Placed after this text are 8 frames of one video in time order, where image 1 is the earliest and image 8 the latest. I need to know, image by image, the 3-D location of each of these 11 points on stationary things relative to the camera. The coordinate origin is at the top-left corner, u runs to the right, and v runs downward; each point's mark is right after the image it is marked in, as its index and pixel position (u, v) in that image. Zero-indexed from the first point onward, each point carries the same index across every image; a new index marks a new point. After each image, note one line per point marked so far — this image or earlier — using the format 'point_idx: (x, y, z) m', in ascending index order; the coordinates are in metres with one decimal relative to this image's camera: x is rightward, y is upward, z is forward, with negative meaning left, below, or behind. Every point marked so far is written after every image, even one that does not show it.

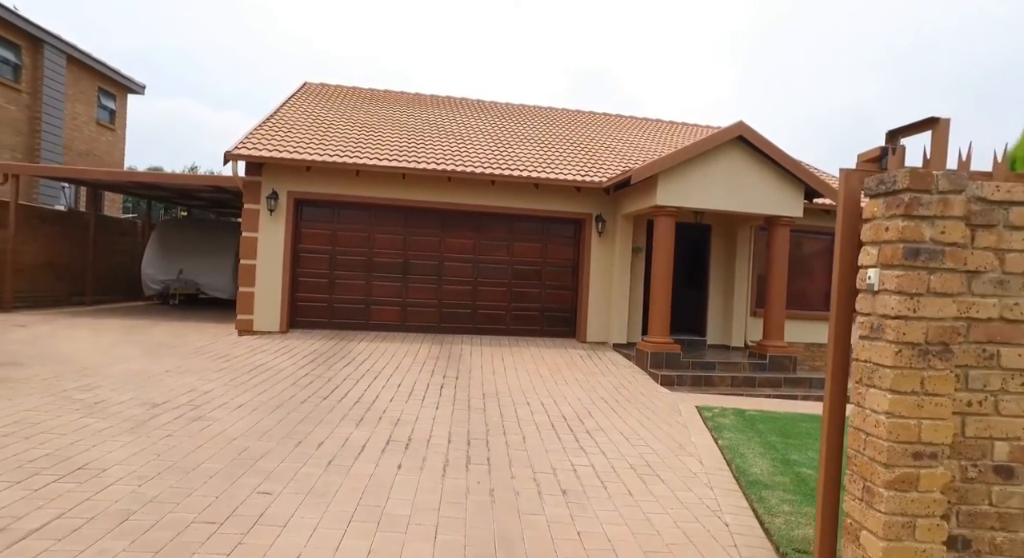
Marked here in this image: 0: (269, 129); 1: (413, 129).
0: (-4.8, +3.0, +11.7) m
1: (-2.2, +3.3, +13.1) m
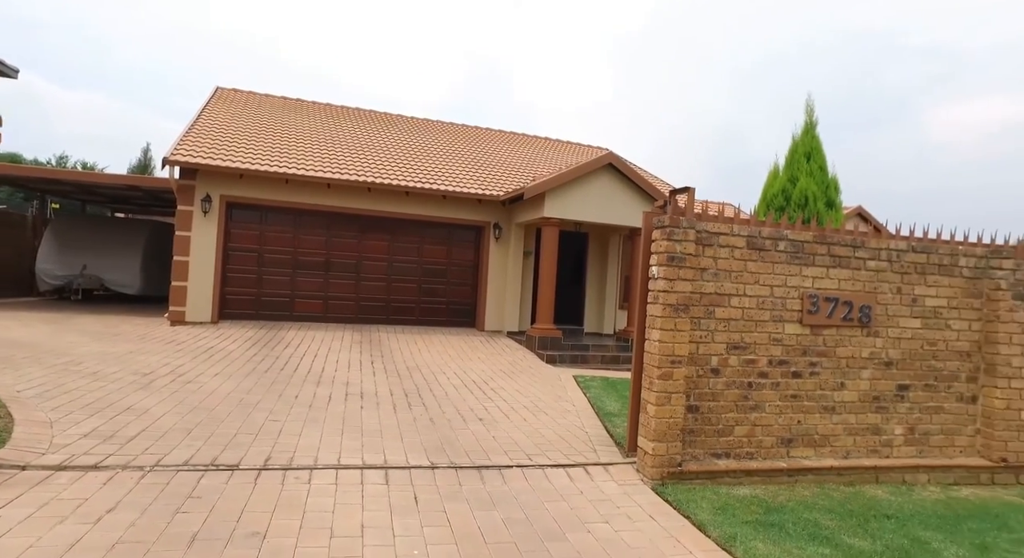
0: (-6.8, +3.1, +12.6) m
1: (-4.5, +3.4, +14.5) m
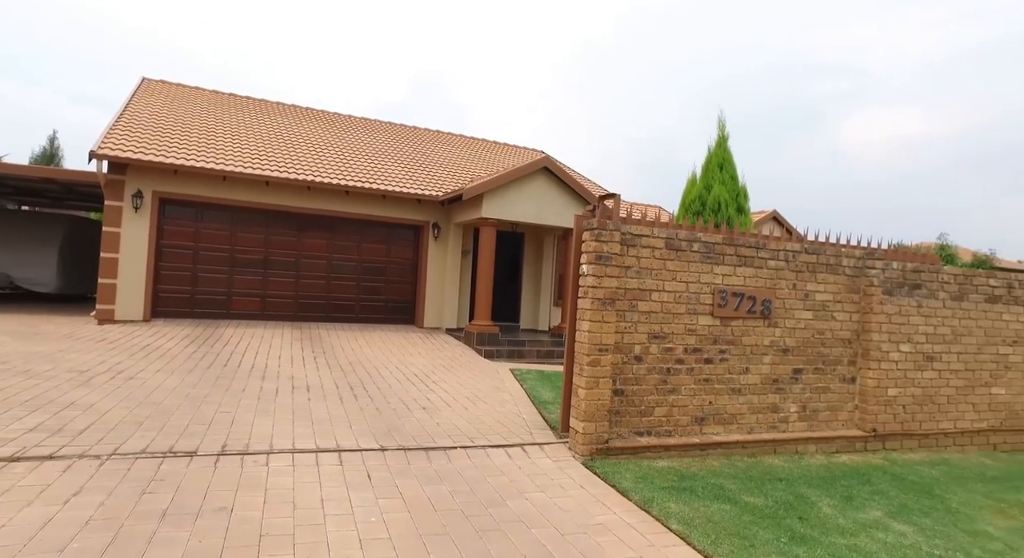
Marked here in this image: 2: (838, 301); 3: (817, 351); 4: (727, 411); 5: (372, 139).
0: (-8.1, +3.1, +12.3) m
1: (-6.0, +3.5, +14.4) m
2: (+3.4, -0.2, +6.2) m
3: (+3.1, -0.8, +6.1) m
4: (+2.1, -1.3, +5.8) m
5: (-3.9, +3.9, +16.6) m
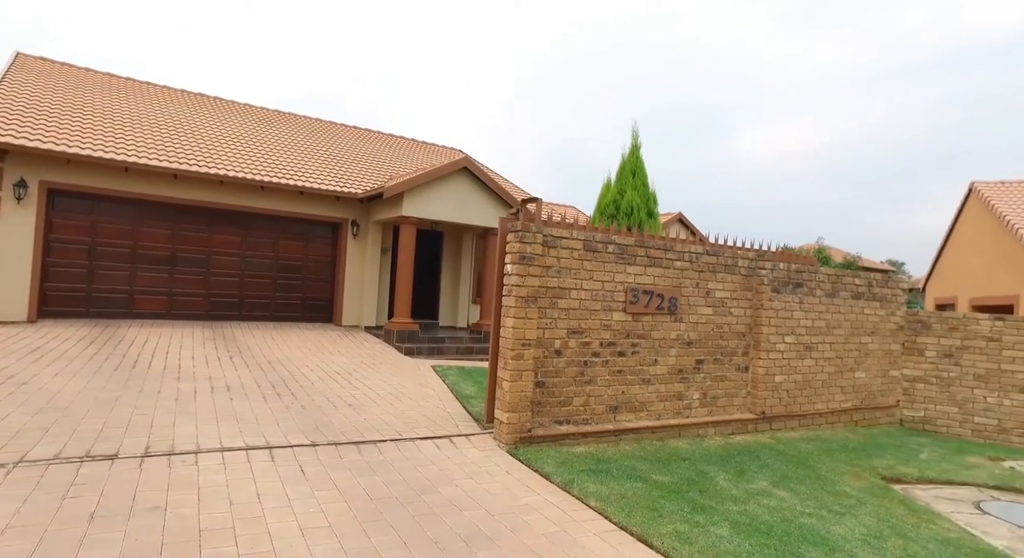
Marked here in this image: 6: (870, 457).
0: (-9.6, +3.2, +11.3) m
1: (-7.9, +3.5, +13.7) m
2: (+2.6, -0.2, +6.9) m
3: (+2.3, -0.7, +6.8) m
4: (+1.3, -1.3, +6.3) m
5: (-6.1, +4.0, +16.1) m
6: (+3.8, -1.9, +6.3) m
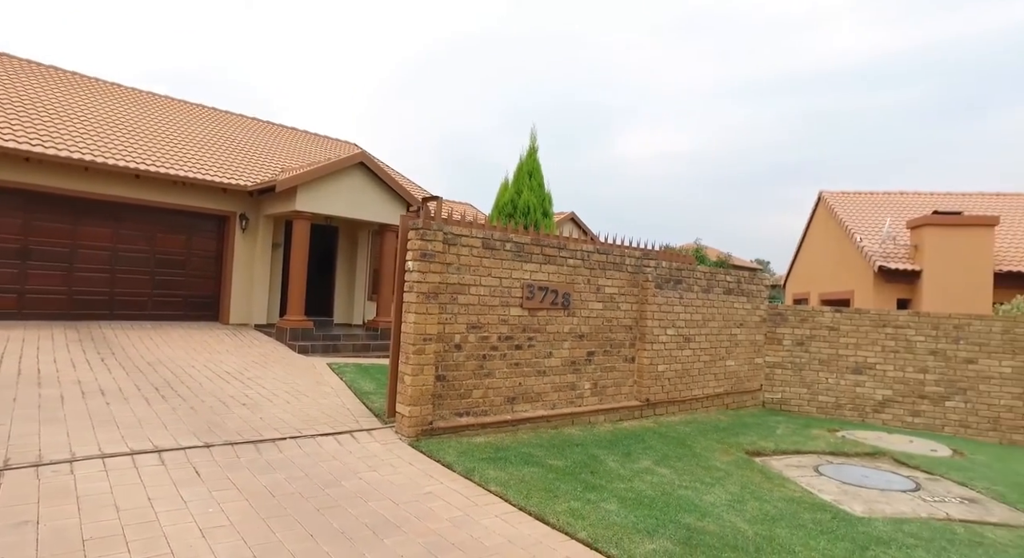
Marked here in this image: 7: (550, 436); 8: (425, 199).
0: (-11.4, +3.3, +9.6) m
1: (-10.1, +3.6, +12.3) m
2: (+1.4, -0.2, +7.4) m
3: (+1.1, -0.7, +7.3) m
4: (+0.2, -1.2, +6.6) m
5: (-8.8, +4.1, +15.0) m
6: (+2.7, -1.9, +7.1) m
7: (+0.4, -1.7, +6.4) m
8: (-0.9, +0.8, +6.1) m
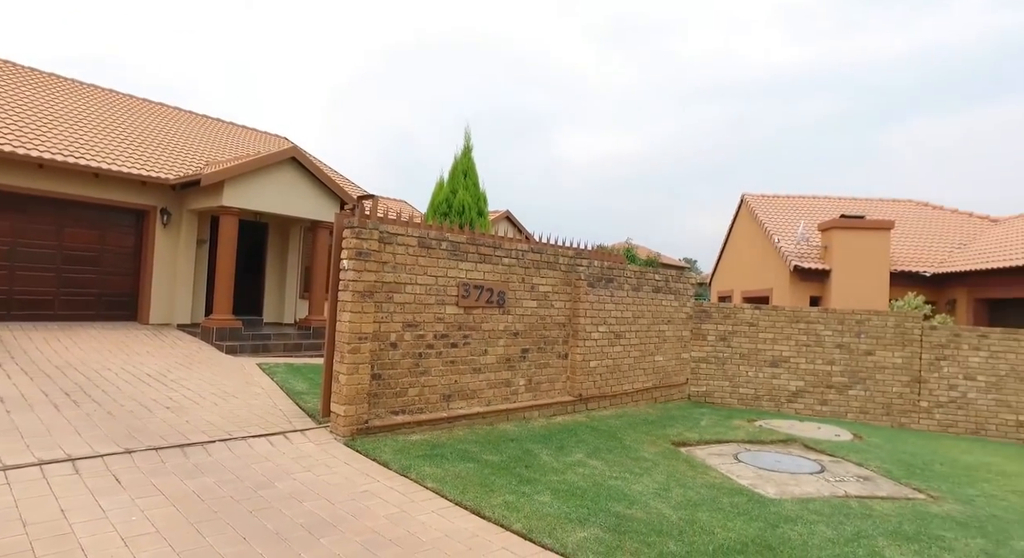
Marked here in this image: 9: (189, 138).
0: (-12.4, +3.3, +8.4) m
1: (-11.4, +3.7, +11.2) m
2: (+0.6, -0.2, +7.6) m
3: (+0.3, -0.7, +7.5) m
4: (-0.5, -1.2, +6.7) m
5: (-10.4, +4.2, +14.0) m
6: (+1.9, -1.9, +7.4) m
7: (-0.3, -1.7, +6.5) m
8: (-1.6, +0.9, +6.1) m
9: (-8.3, +3.6, +15.2) m
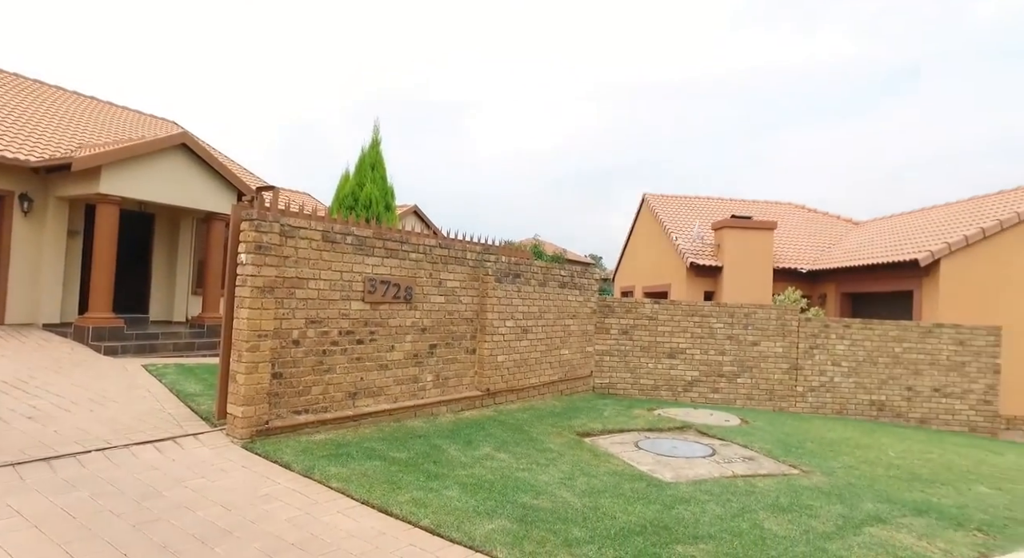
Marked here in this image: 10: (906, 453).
0: (-13.5, +3.4, +6.5) m
1: (-12.9, +3.8, +9.4) m
2: (-0.6, -0.1, +7.6) m
3: (-0.8, -0.6, +7.5) m
4: (-1.5, -1.2, +6.6) m
5: (-12.4, +4.3, +12.3) m
6: (+0.7, -1.8, +7.7) m
7: (-1.3, -1.6, +6.4) m
8: (-2.5, +0.9, +5.8) m
9: (-10.5, +3.8, +13.7) m
10: (+5.0, -2.2, +7.5) m
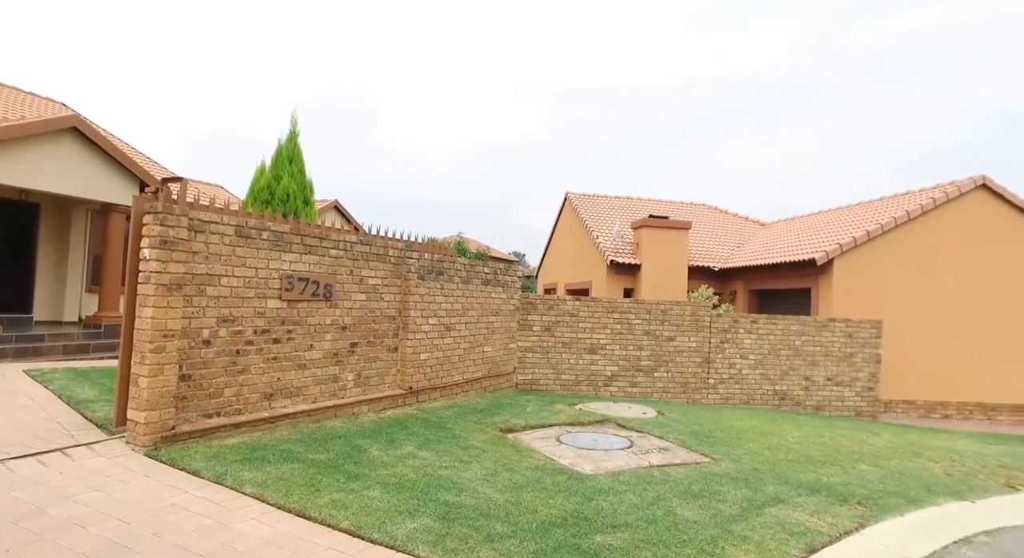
0: (-14.2, +3.4, +4.7) m
1: (-14.0, +3.8, +7.6) m
2: (-1.6, -0.1, +7.5) m
3: (-1.8, -0.6, +7.3) m
4: (-2.3, -1.1, +6.4) m
5: (-13.8, +4.4, +10.6) m
6: (-0.3, -1.8, +7.7) m
7: (-2.1, -1.6, +6.2) m
8: (-3.2, +0.9, +5.4) m
9: (-12.2, +3.8, +12.3) m
10: (+4.0, -2.2, +8.1) m
